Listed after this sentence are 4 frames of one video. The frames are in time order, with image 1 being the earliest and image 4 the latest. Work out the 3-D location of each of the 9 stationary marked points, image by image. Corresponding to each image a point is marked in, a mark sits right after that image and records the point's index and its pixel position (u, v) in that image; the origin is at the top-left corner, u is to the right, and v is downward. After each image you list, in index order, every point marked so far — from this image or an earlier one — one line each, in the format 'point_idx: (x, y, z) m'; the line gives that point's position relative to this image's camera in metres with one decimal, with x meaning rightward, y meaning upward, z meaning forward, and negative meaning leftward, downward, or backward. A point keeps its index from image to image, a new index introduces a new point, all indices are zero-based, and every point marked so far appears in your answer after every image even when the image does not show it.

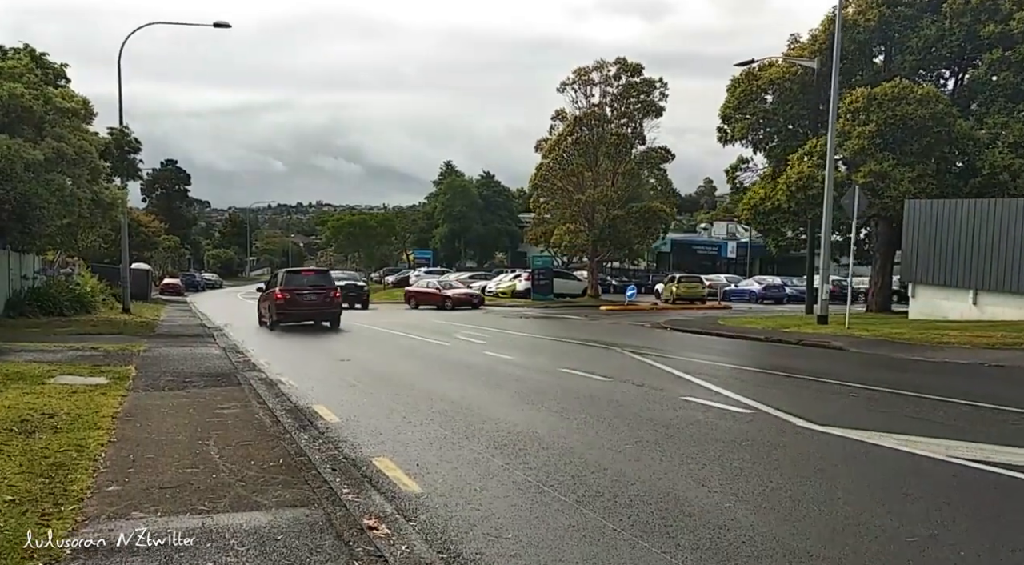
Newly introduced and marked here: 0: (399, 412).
0: (-1.1, -1.4, +8.8) m
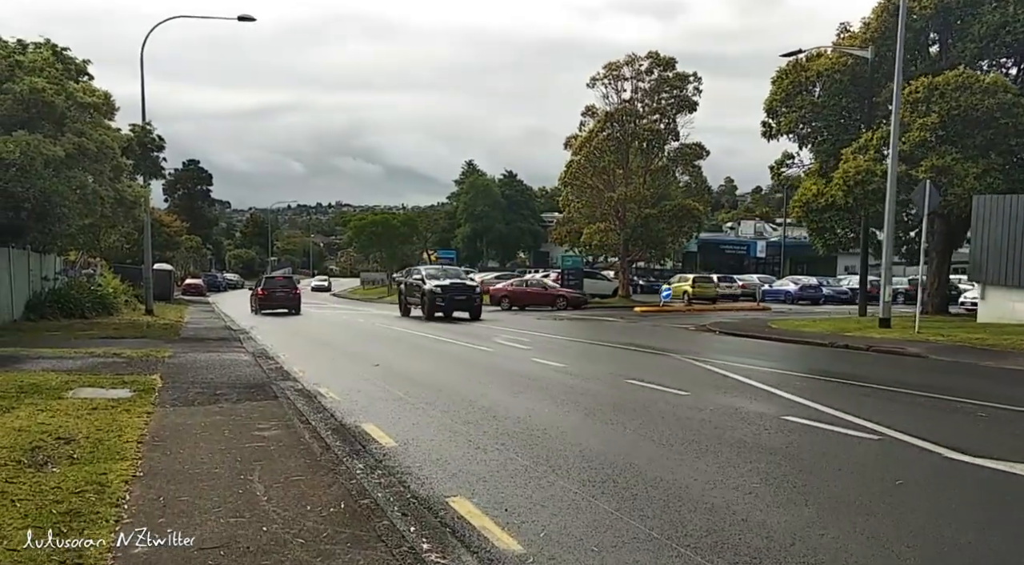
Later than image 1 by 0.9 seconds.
0: (-0.4, -1.4, +7.7) m
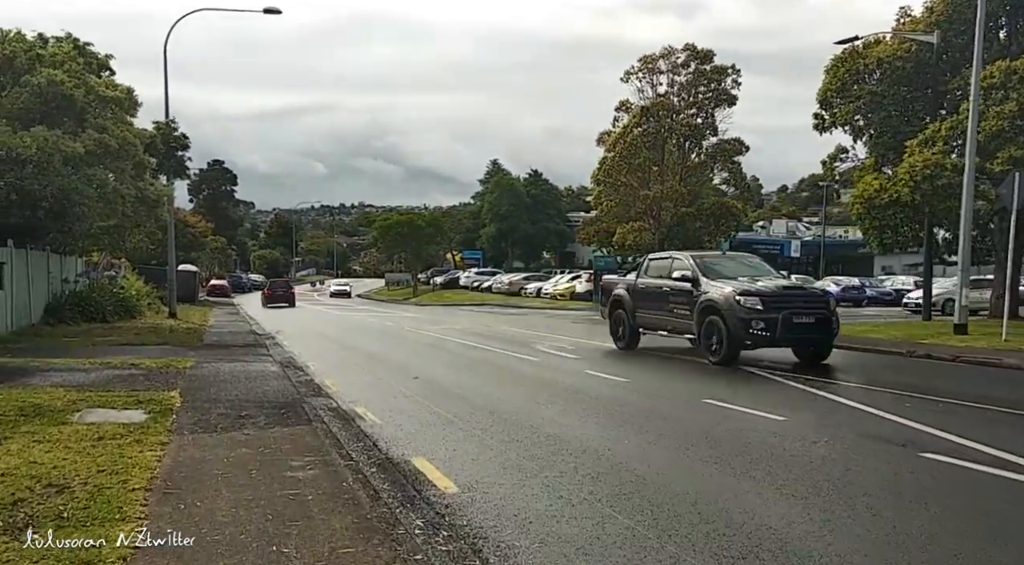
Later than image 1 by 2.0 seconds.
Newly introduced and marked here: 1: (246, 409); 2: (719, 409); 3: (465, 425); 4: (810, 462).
0: (+0.2, -1.5, +6.4) m
1: (-3.1, -1.5, +10.0) m
2: (+2.3, -1.4, +9.7) m
3: (-0.5, -1.5, +9.0) m
4: (+2.3, -1.4, +6.8) m
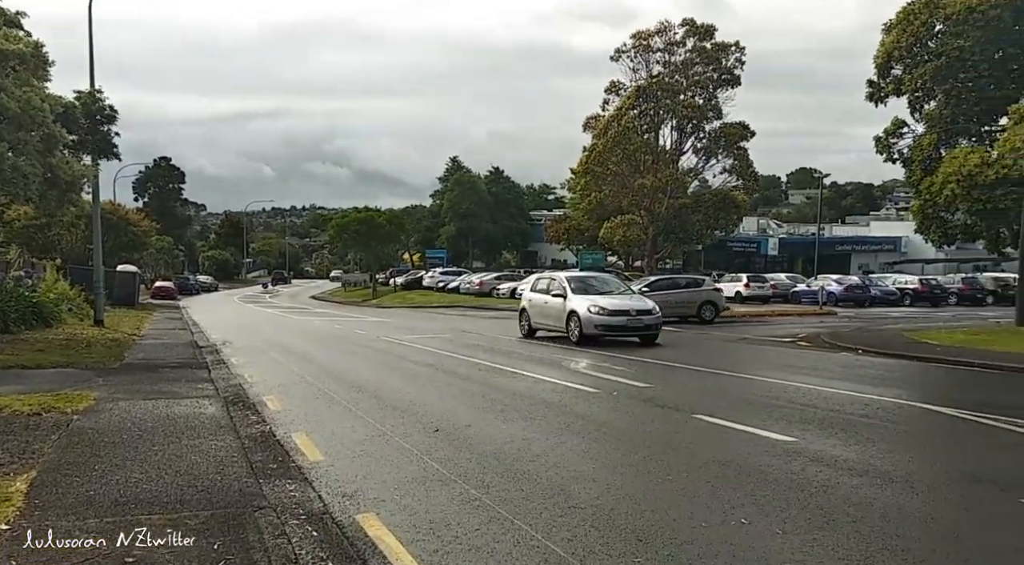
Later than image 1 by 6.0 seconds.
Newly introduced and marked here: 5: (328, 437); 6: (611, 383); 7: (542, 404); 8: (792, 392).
0: (+1.4, -1.4, +1.4) m
1: (-2.1, -1.5, +4.9) m
2: (+3.3, -1.4, +4.9) m
3: (+0.5, -1.5, +4.0) m
4: (+3.5, -1.4, +2.0) m
5: (-1.9, -1.5, +8.8) m
6: (+1.5, -1.5, +12.9) m
7: (+0.3, -1.5, +10.5) m
8: (+3.7, -1.5, +11.9) m
